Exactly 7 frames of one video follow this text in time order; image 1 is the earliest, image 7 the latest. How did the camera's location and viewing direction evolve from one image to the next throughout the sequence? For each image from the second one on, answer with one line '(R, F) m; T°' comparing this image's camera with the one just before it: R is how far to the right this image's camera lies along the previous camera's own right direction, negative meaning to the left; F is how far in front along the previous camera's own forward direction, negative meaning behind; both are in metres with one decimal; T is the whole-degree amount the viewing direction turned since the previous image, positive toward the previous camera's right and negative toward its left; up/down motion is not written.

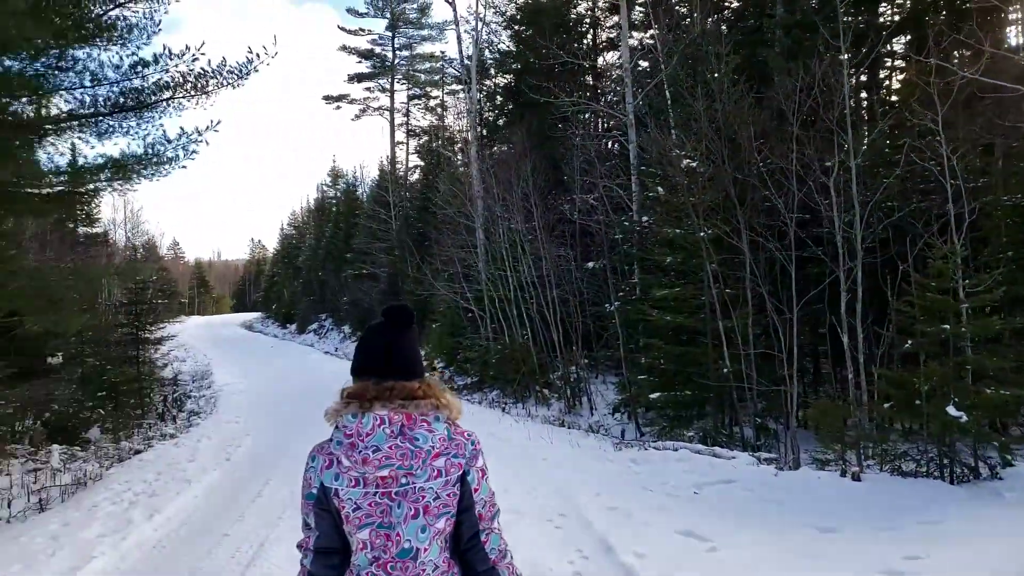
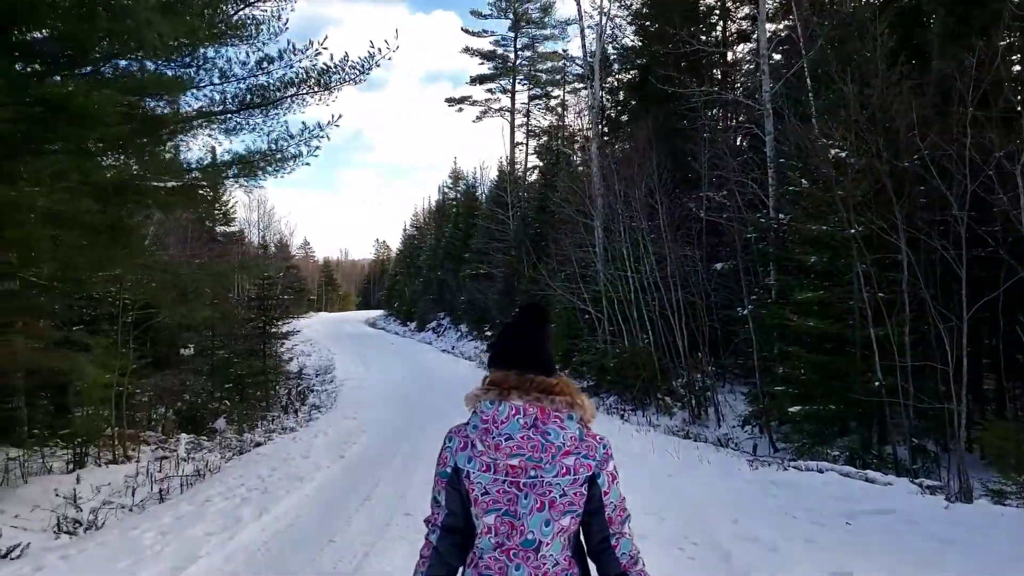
(-0.1, +0.5) m; -9°
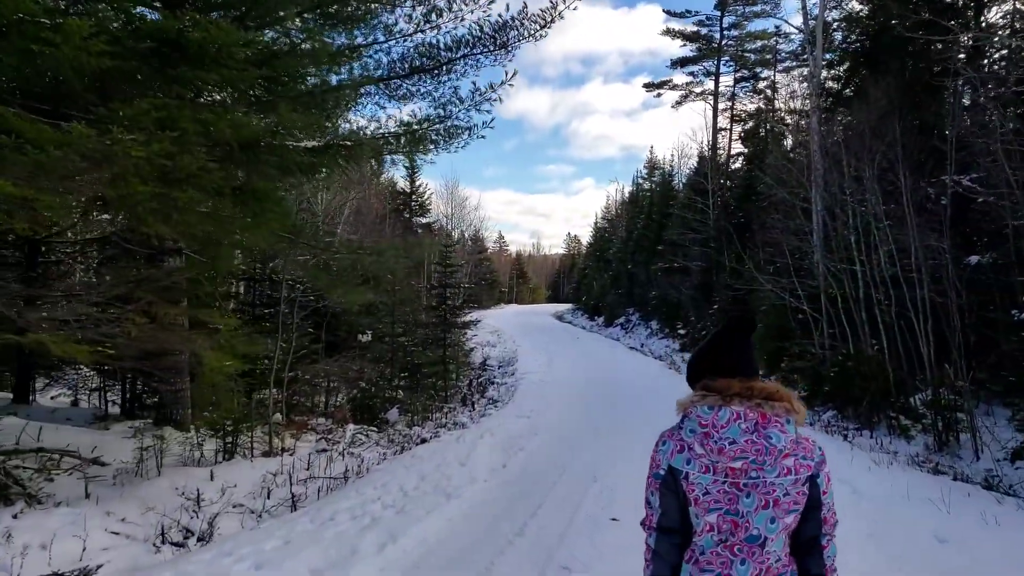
(-0.1, +1.4) m; -14°
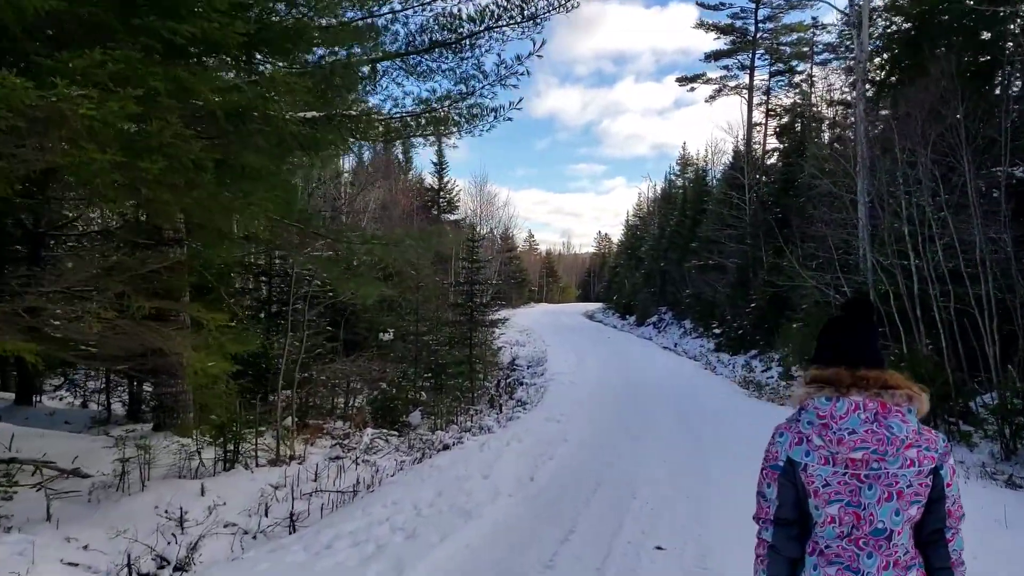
(0.0, +0.7) m; -2°
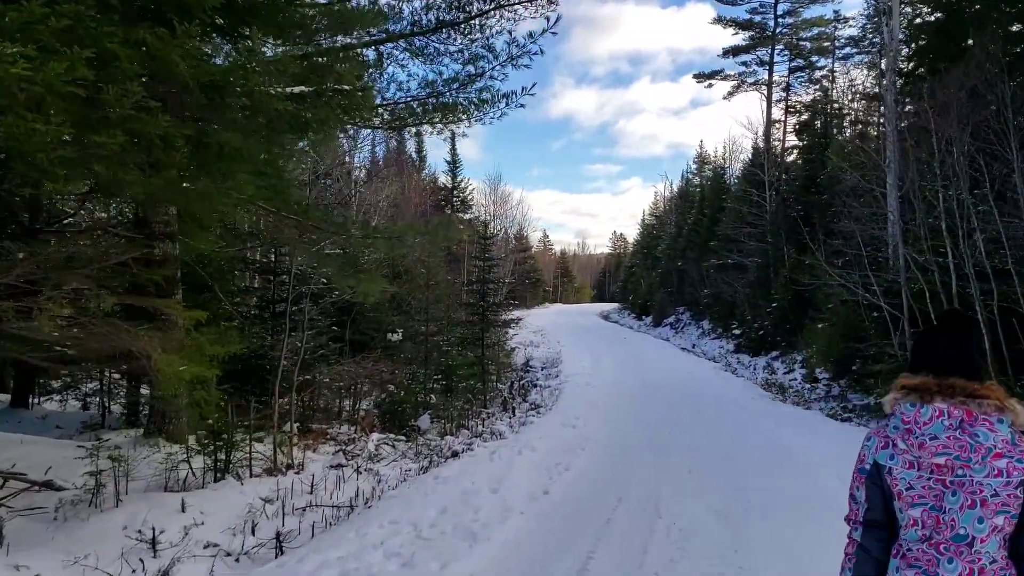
(0.0, +0.5) m; -1°
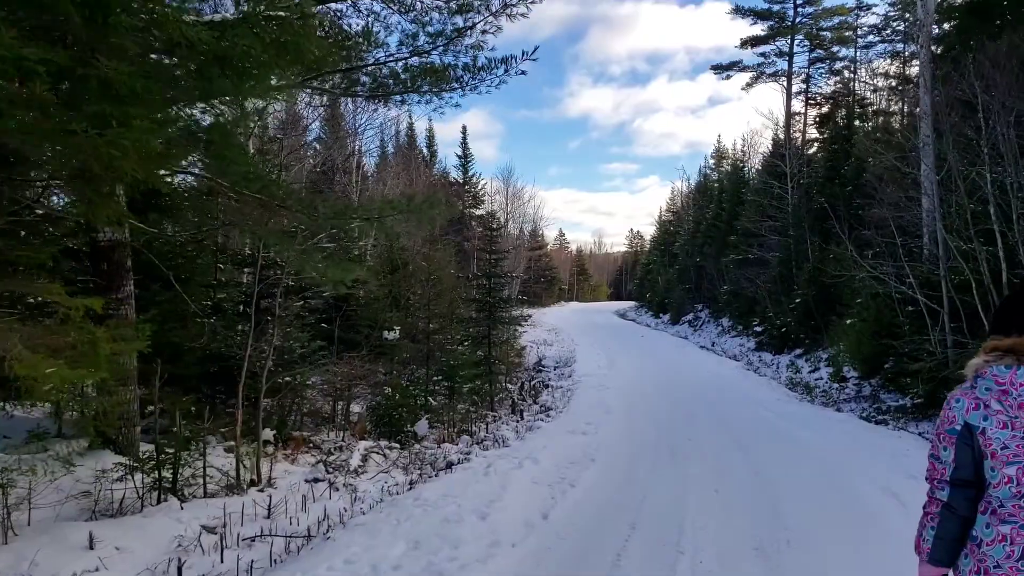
(+0.2, +1.0) m; -1°
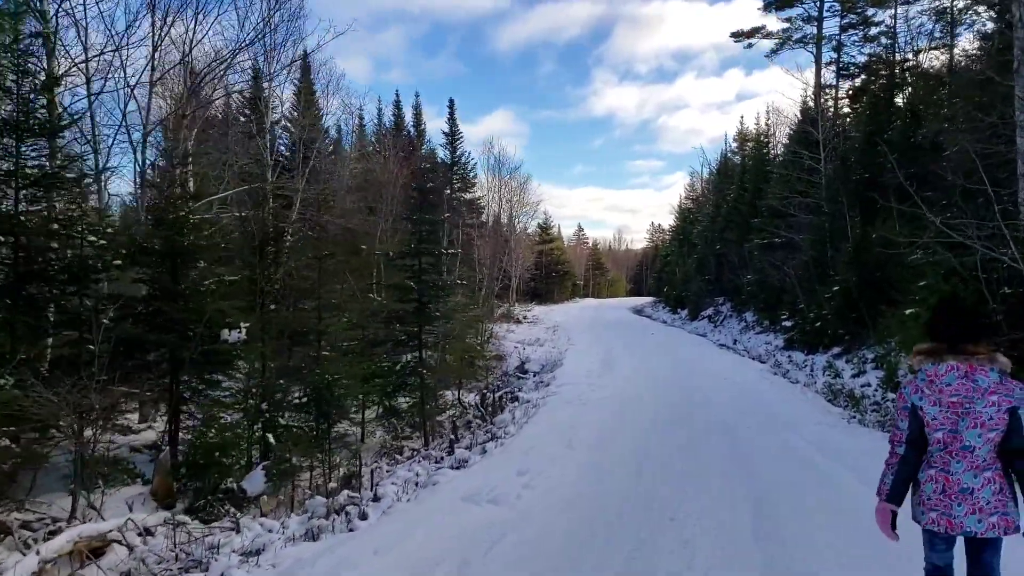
(+1.2, +3.9) m; -2°
